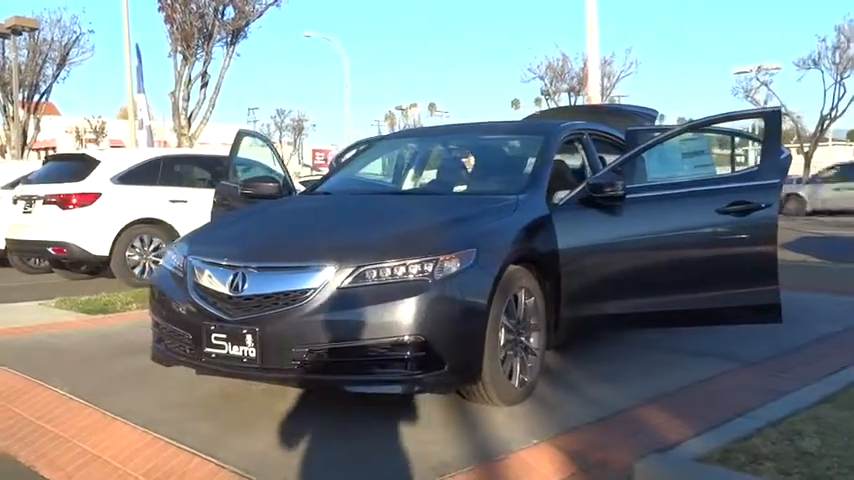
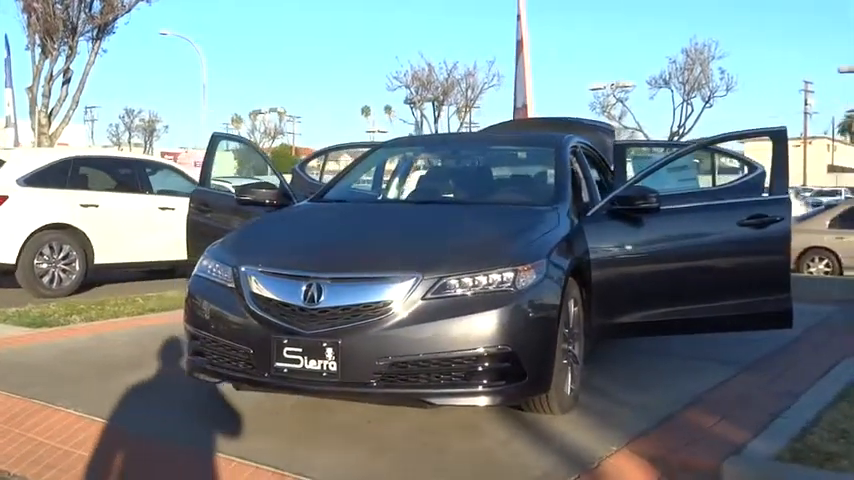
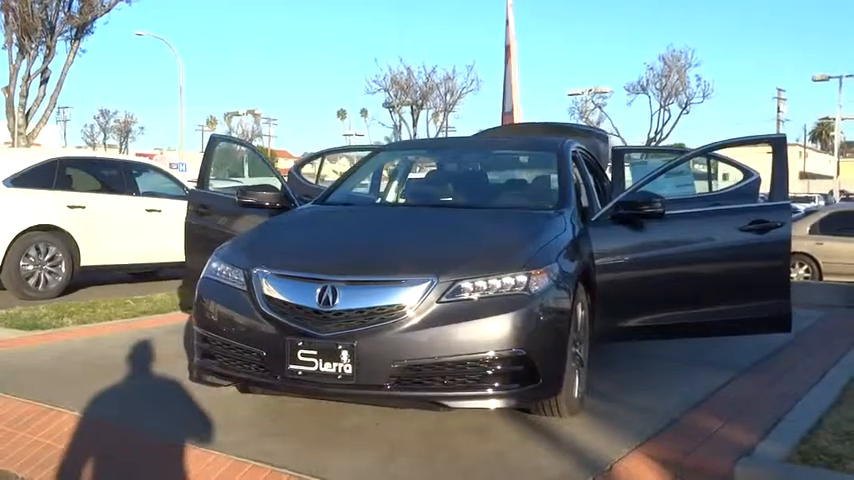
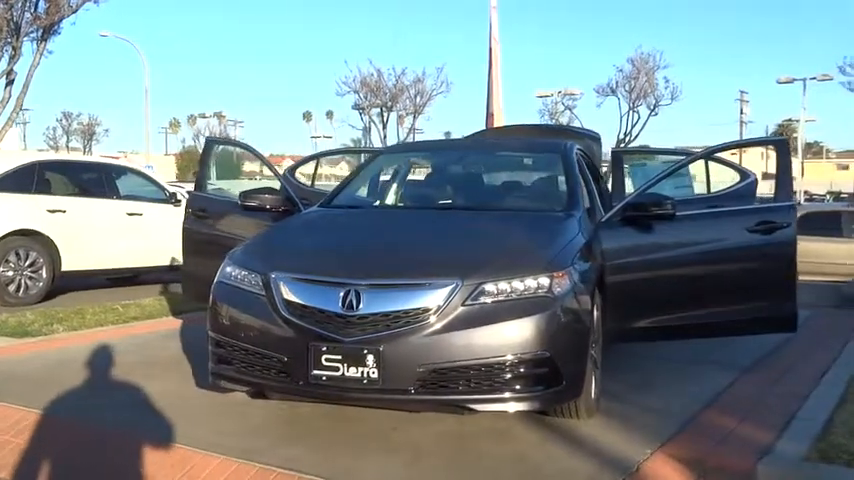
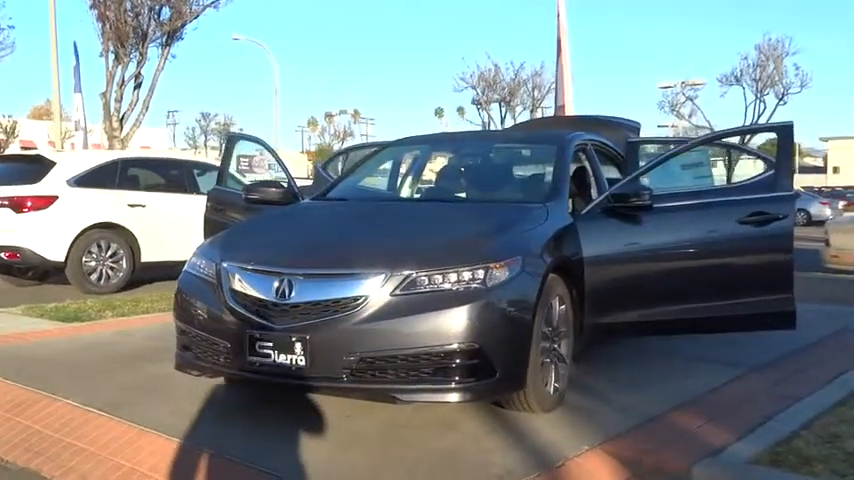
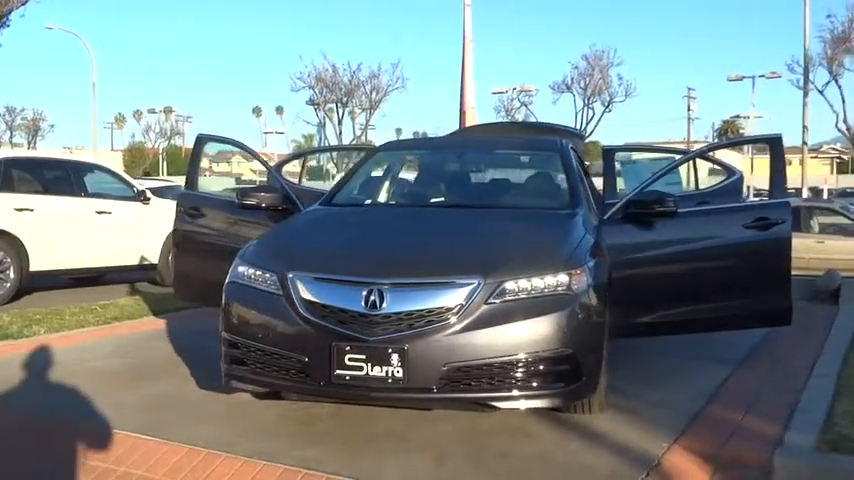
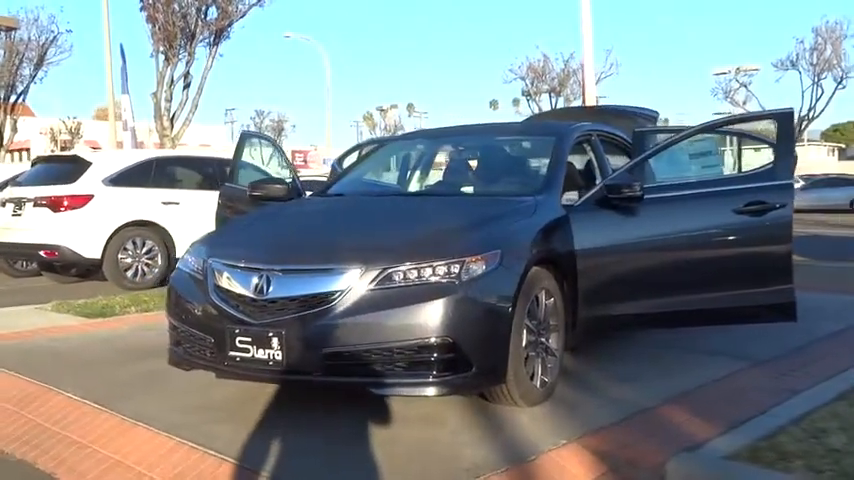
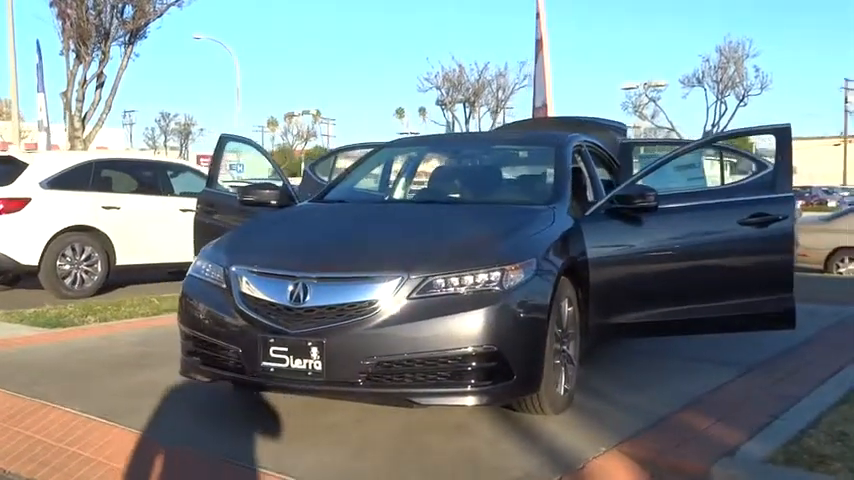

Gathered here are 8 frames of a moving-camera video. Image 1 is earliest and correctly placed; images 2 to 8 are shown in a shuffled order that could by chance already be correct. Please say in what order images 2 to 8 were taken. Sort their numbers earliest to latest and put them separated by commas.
7, 5, 8, 2, 3, 4, 6
